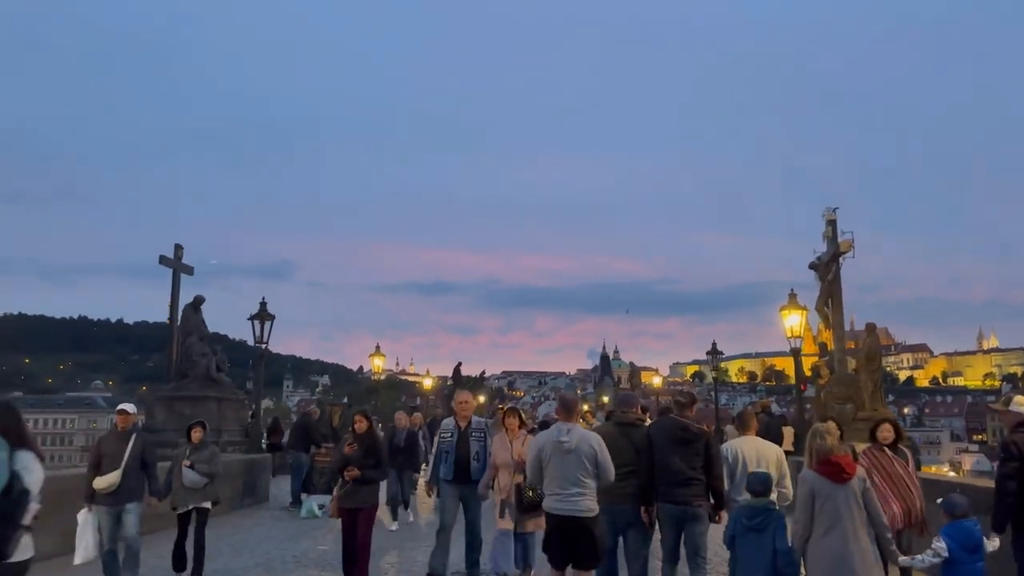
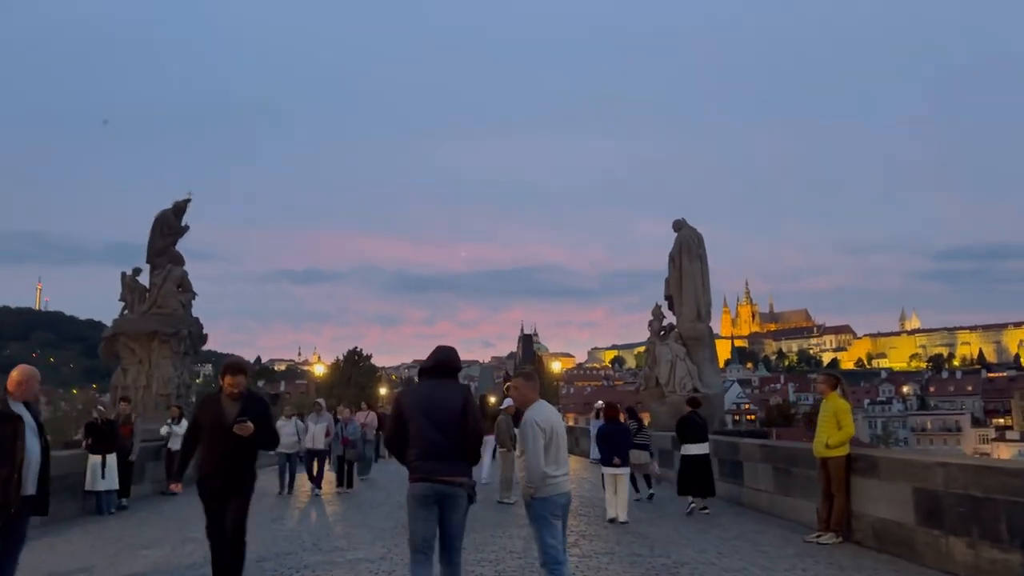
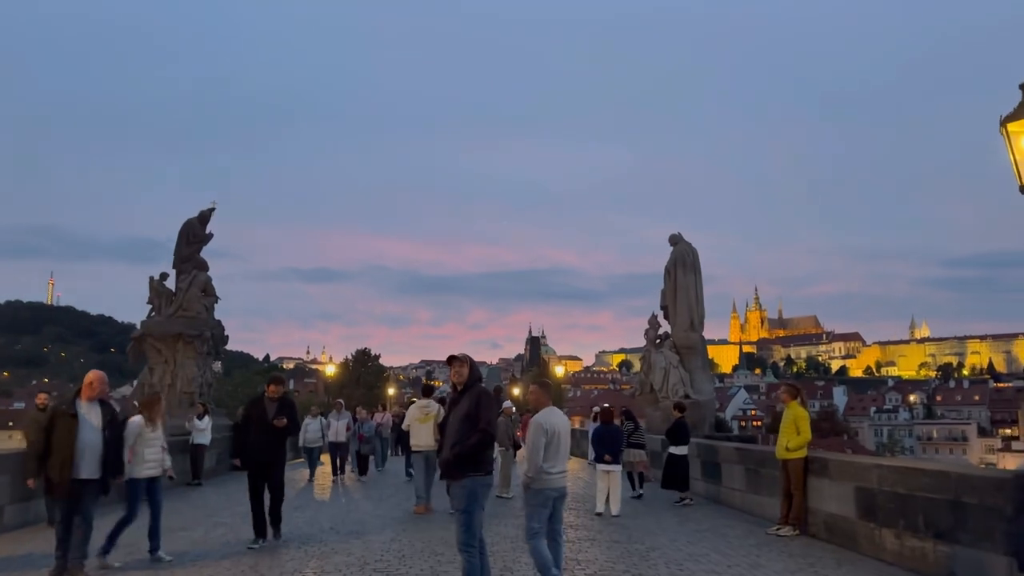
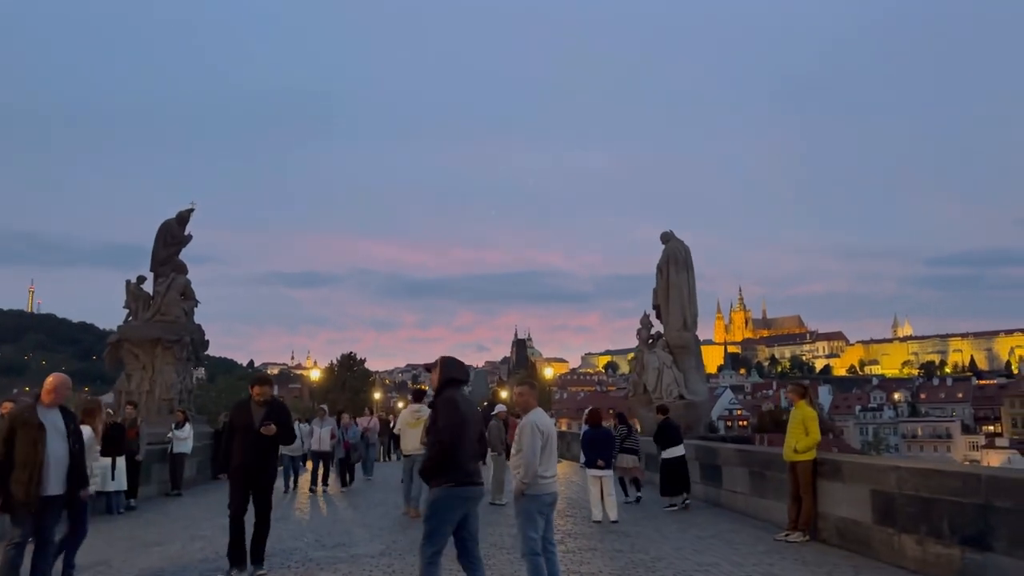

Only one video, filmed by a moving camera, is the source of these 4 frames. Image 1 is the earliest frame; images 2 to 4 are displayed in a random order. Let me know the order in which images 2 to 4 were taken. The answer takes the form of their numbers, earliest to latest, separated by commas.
3, 4, 2
